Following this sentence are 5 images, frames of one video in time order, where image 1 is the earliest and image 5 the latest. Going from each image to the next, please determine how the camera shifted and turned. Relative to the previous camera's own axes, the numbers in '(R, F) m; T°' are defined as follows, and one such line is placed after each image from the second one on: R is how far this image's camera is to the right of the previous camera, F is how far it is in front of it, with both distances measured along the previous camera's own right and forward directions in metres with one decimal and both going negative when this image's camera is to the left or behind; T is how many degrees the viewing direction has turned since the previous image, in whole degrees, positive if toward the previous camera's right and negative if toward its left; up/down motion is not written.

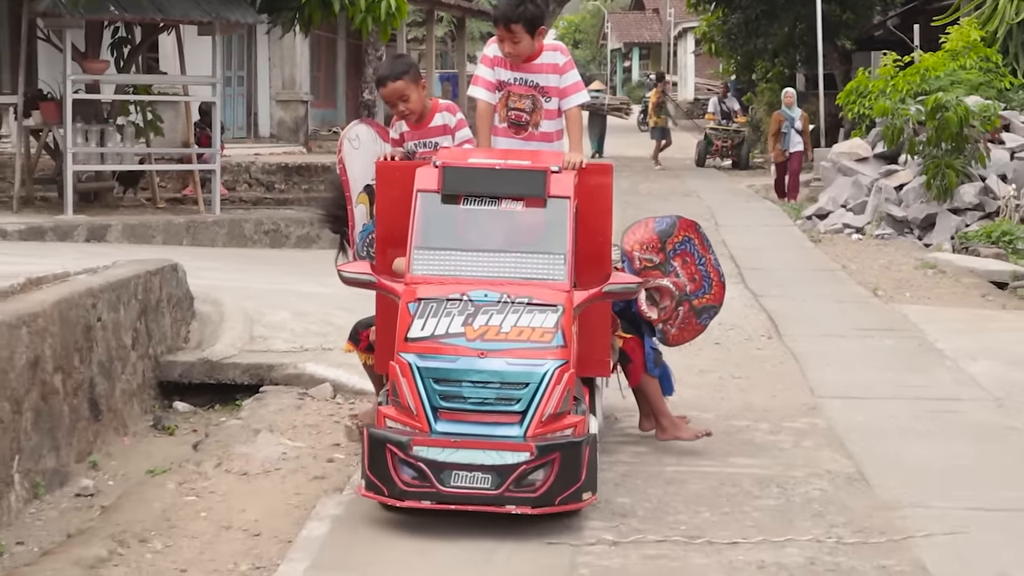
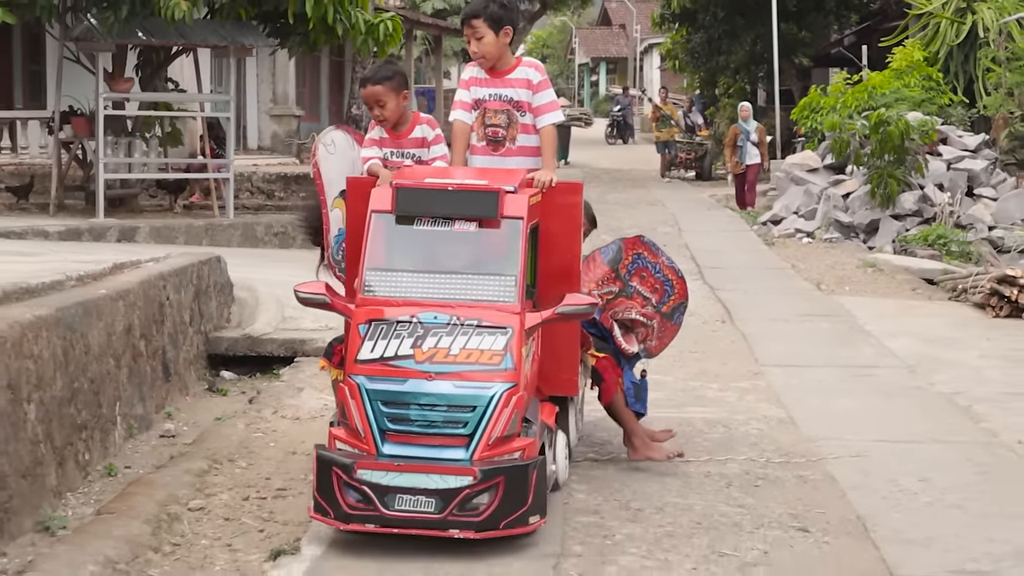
(-0.1, -1.2) m; +1°
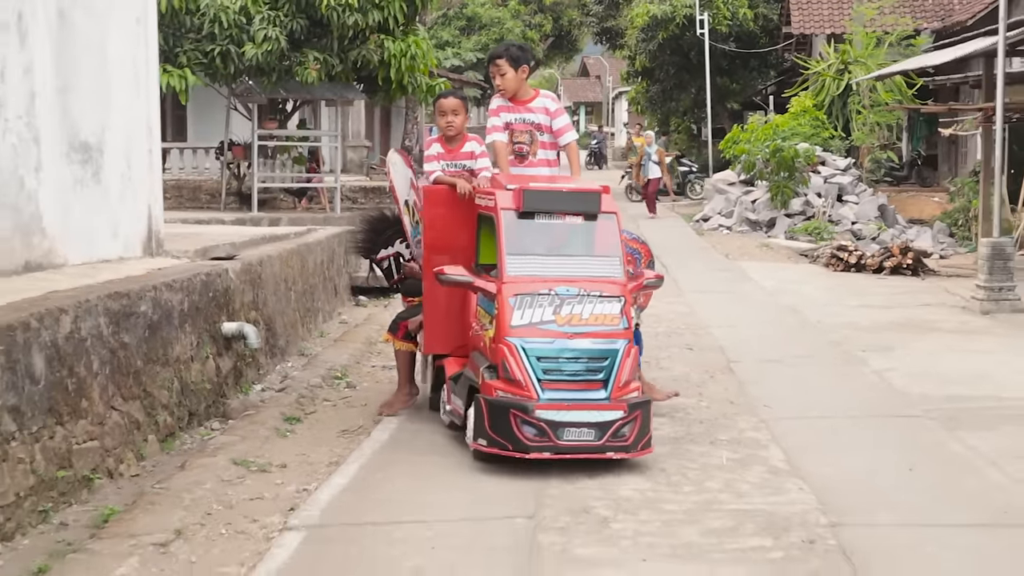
(-0.1, -4.2) m; -1°
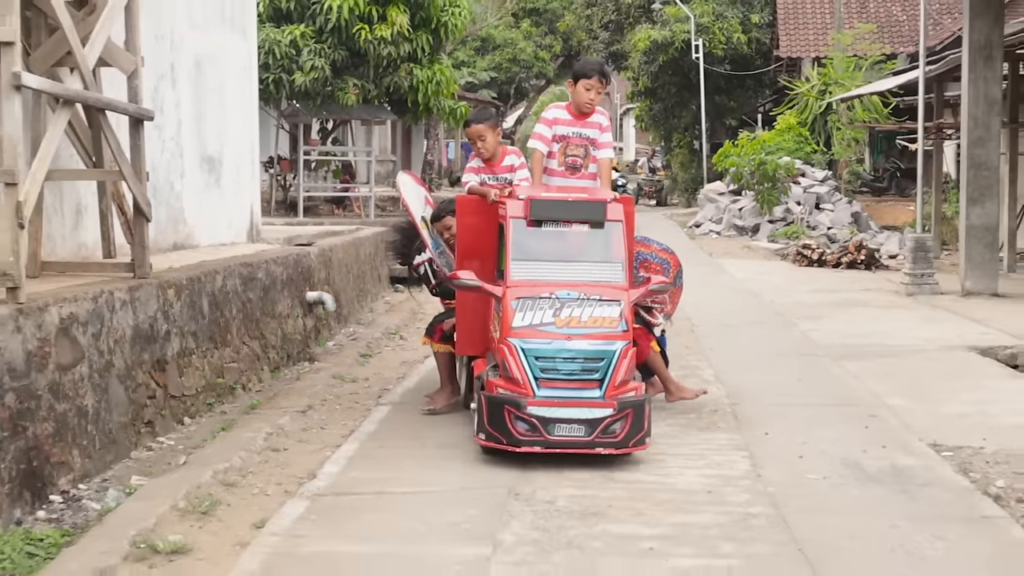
(0.0, -2.5) m; 0°
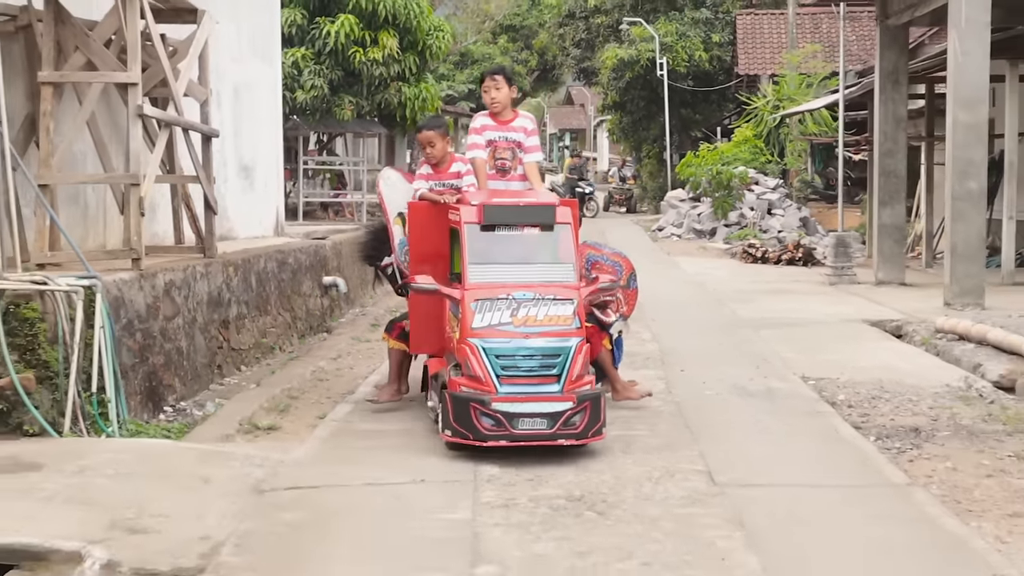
(0.0, -2.2) m; +1°
